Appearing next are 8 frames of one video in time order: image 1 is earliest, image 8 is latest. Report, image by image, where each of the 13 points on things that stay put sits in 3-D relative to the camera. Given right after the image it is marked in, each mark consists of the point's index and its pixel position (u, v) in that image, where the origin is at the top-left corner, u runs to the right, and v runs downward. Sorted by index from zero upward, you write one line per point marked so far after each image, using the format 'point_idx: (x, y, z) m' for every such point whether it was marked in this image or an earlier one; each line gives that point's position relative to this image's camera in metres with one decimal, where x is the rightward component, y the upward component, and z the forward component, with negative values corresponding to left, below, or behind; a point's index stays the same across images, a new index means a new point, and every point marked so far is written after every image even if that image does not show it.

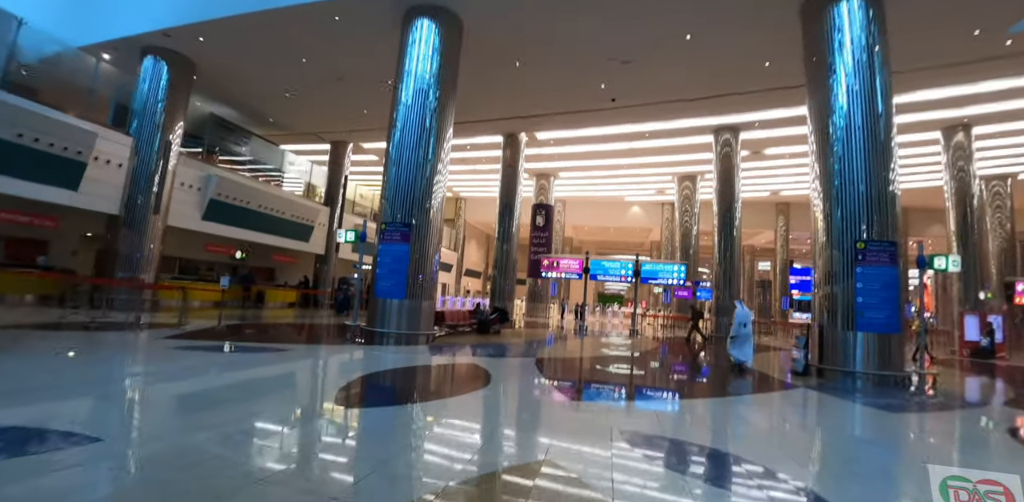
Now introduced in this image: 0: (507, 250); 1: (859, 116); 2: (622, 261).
0: (-0.4, -0.1, +18.5) m
1: (+5.9, +2.2, +7.7) m
2: (+4.1, -0.3, +17.0) m
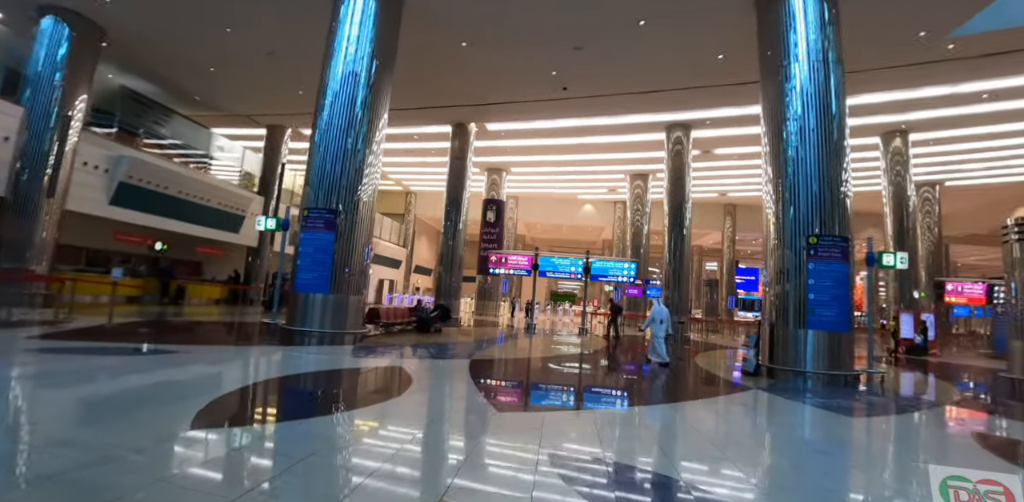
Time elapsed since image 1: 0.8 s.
0: (-2.3, +0.1, +17.6) m
1: (+5.0, +2.3, +7.4) m
2: (+2.2, -0.2, +16.5) m
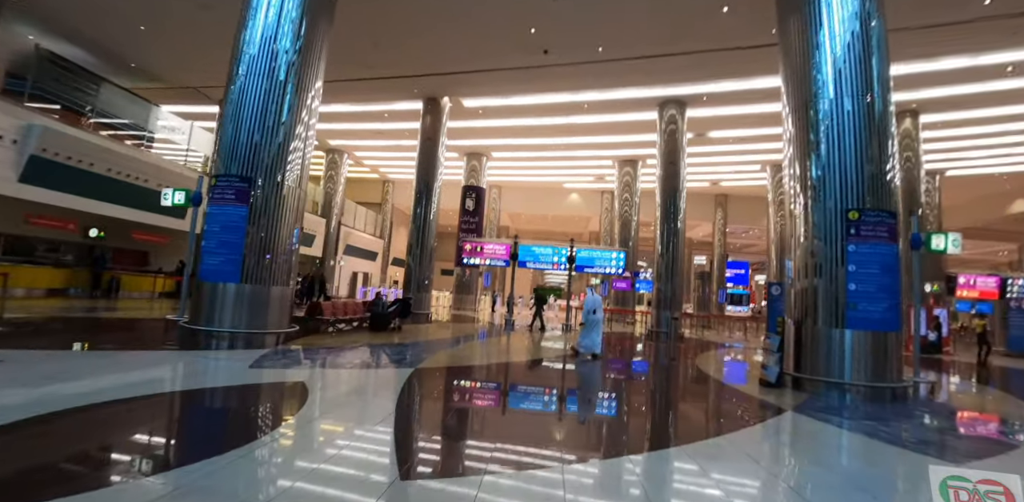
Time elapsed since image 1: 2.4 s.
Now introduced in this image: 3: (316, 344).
0: (-3.1, +0.5, +16.0) m
1: (+4.5, +2.5, +6.0) m
2: (+1.5, +0.2, +15.0) m
3: (-3.3, -1.6, +7.7) m
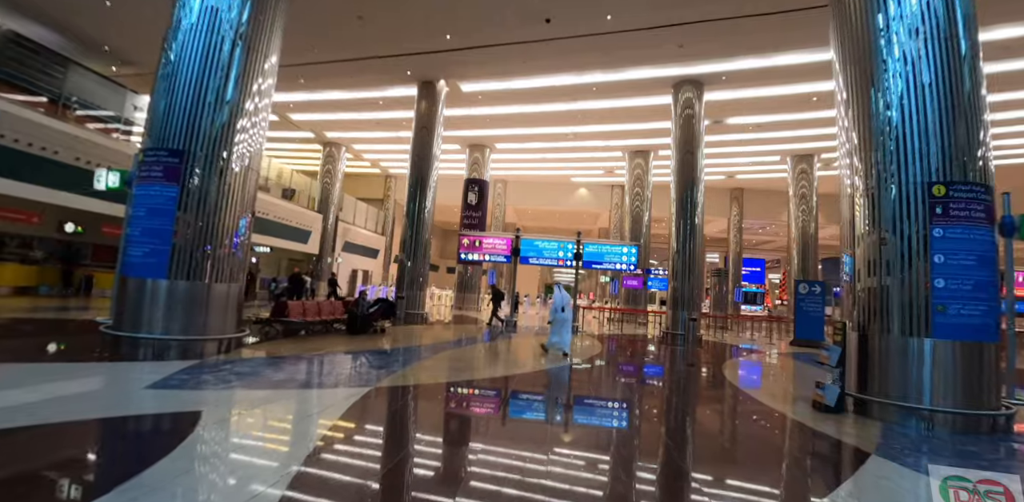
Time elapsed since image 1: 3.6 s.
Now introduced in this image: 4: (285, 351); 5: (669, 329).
0: (-3.0, +0.6, +14.9) m
1: (+4.3, +2.7, +4.7) m
2: (+1.5, +0.3, +13.8) m
3: (-3.4, -1.5, +6.7) m
4: (-3.3, -1.5, +6.7) m
5: (+5.0, -2.5, +14.3) m
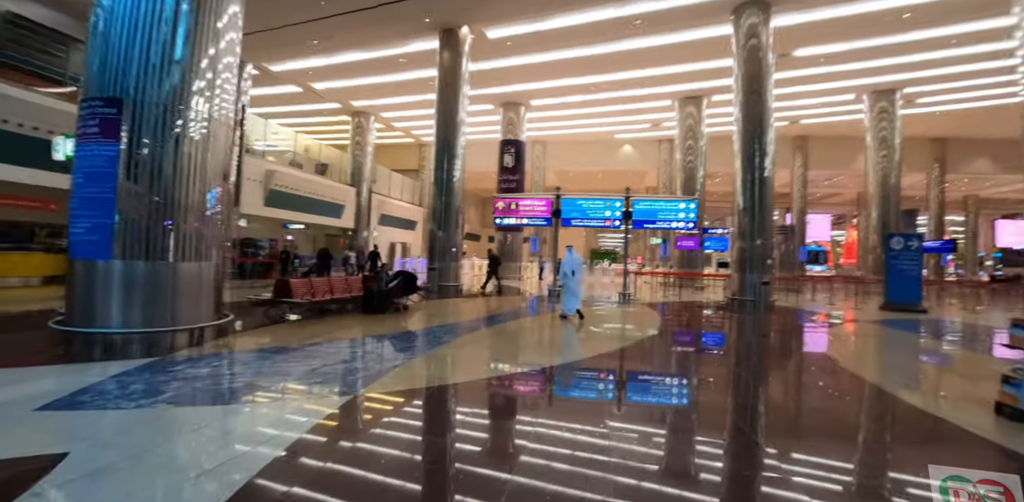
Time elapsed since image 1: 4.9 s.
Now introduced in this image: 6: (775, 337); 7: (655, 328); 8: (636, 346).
0: (-1.9, +1.6, +13.7) m
1: (+4.4, +3.2, +2.8) m
2: (+2.6, +1.4, +12.2) m
3: (-2.9, -1.1, +5.7) m
4: (-2.8, -1.1, +5.8) m
5: (+6.2, -1.2, +12.6) m
6: (+5.6, -1.8, +9.5) m
7: (+3.2, -1.7, +10.3) m
8: (+2.2, -1.7, +8.0) m
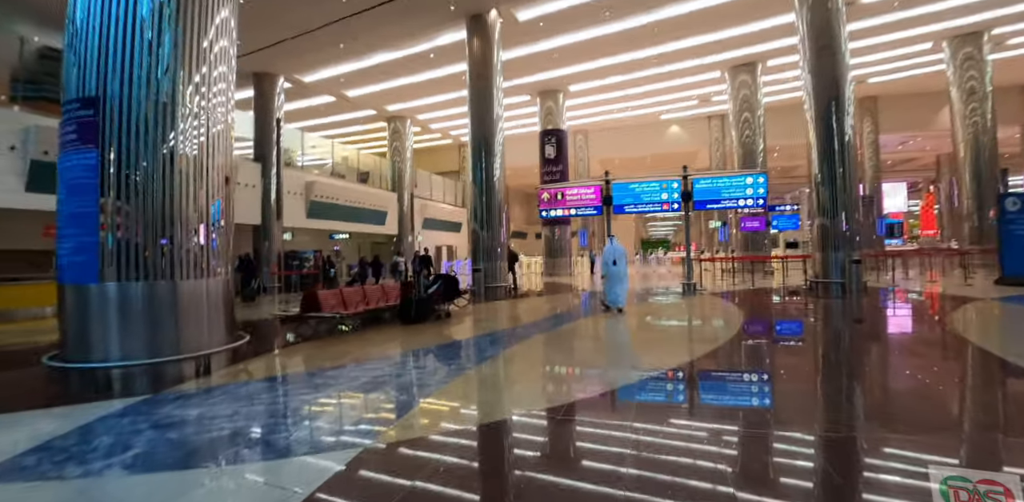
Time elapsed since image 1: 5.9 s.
0: (-0.6, +1.6, +13.0) m
1: (+4.4, +3.5, +1.5) m
2: (+3.6, +1.7, +11.1) m
3: (-2.3, -1.2, +5.2) m
4: (-2.1, -1.2, +5.2) m
5: (+7.5, -0.7, +11.1) m
6: (+6.6, -1.3, +8.1) m
7: (+4.3, -1.4, +9.1) m
8: (+3.0, -1.4, +6.9) m
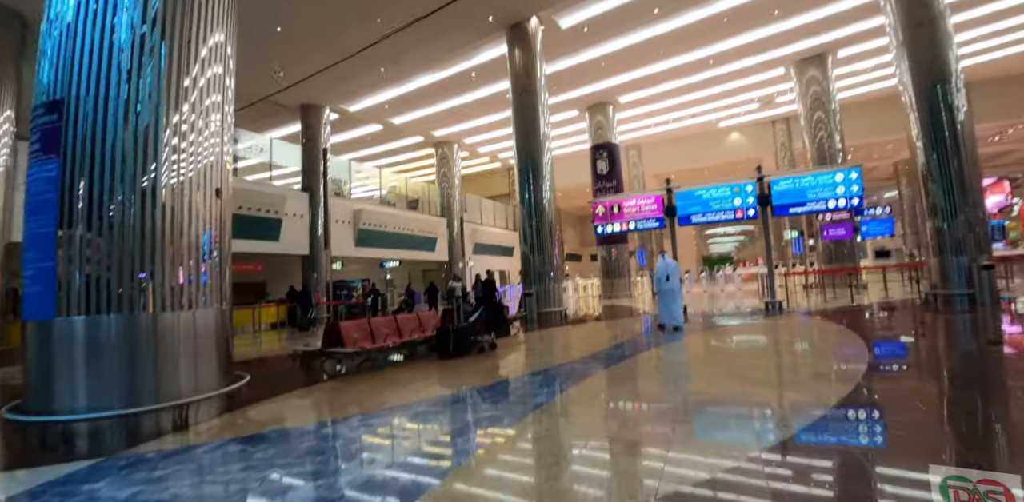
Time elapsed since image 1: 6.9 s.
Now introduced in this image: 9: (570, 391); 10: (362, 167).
0: (+0.7, +1.0, +12.2) m
1: (+4.2, +3.8, +0.3) m
2: (+4.7, +1.4, +9.7) m
3: (-1.7, -1.4, +4.4) m
4: (-1.6, -1.4, +4.4) m
5: (+8.6, -0.8, +9.2) m
6: (+7.3, -1.3, +6.3) m
7: (+5.2, -1.5, +7.5) m
8: (+3.7, -1.5, +5.5) m
9: (+0.5, -1.6, +4.6) m
10: (-5.8, +3.2, +17.3) m
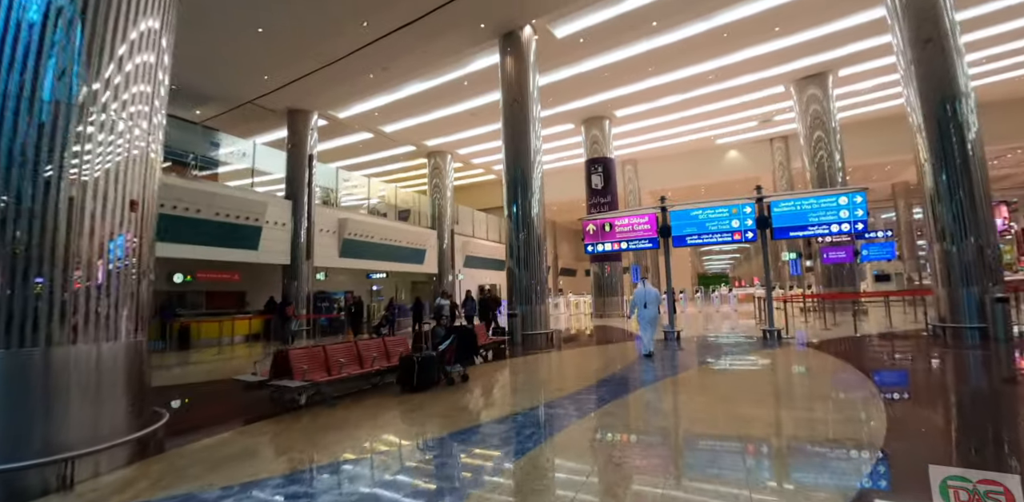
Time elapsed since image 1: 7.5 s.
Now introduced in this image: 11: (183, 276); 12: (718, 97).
0: (+0.4, +0.6, +11.7) m
1: (+4.1, +3.5, -0.1) m
2: (+4.4, +0.9, +9.3) m
3: (-2.0, -1.6, +3.9) m
4: (-1.9, -1.6, +3.9) m
5: (+8.3, -1.4, +8.7) m
6: (+7.0, -1.8, +5.8) m
7: (+4.9, -2.0, +7.0) m
8: (+3.4, -1.8, +5.0) m
9: (+0.2, -1.8, +4.1) m
10: (-6.0, +2.8, +16.9) m
11: (-9.5, -0.7, +13.3) m
12: (+8.0, +6.0, +17.6) m
